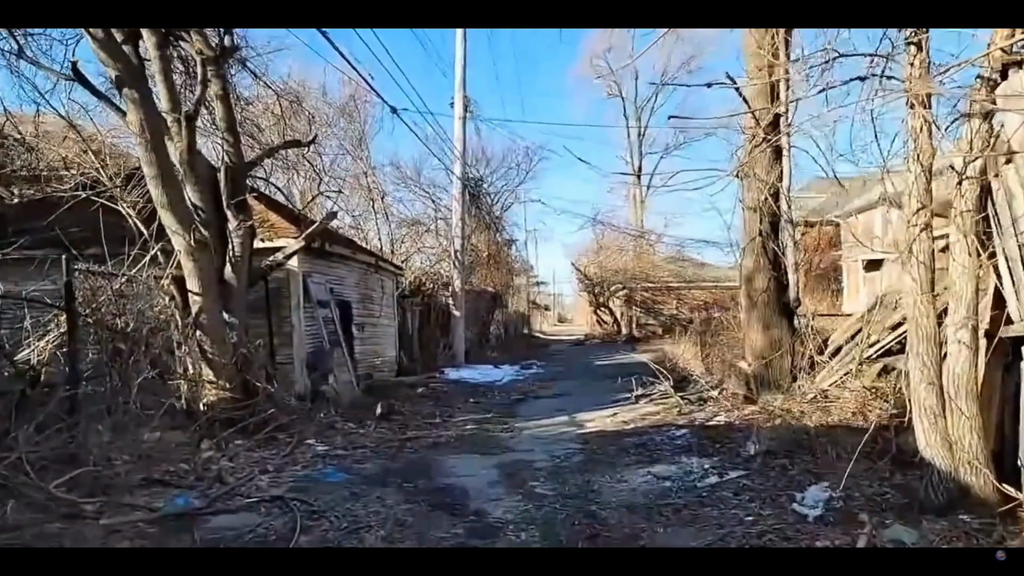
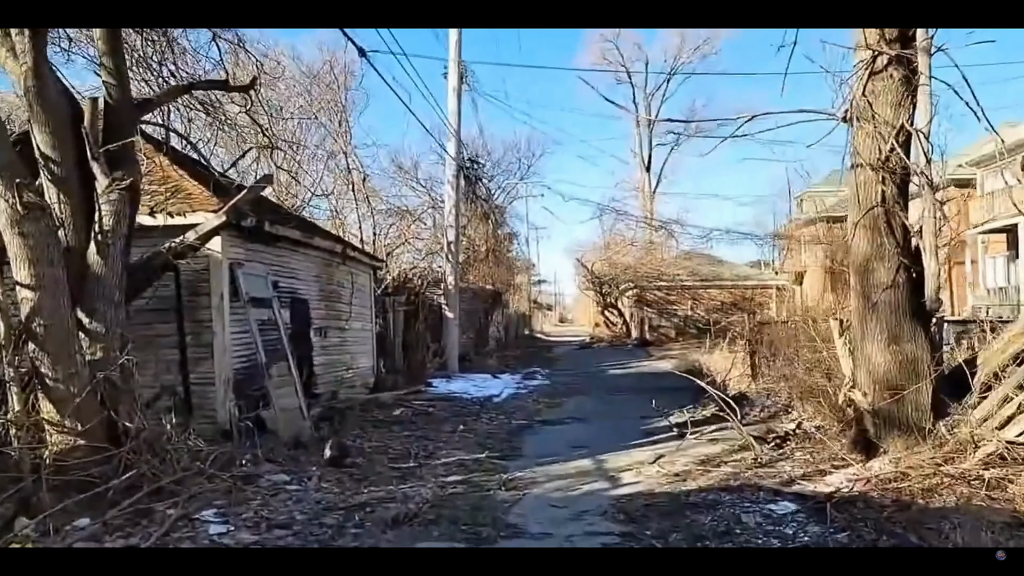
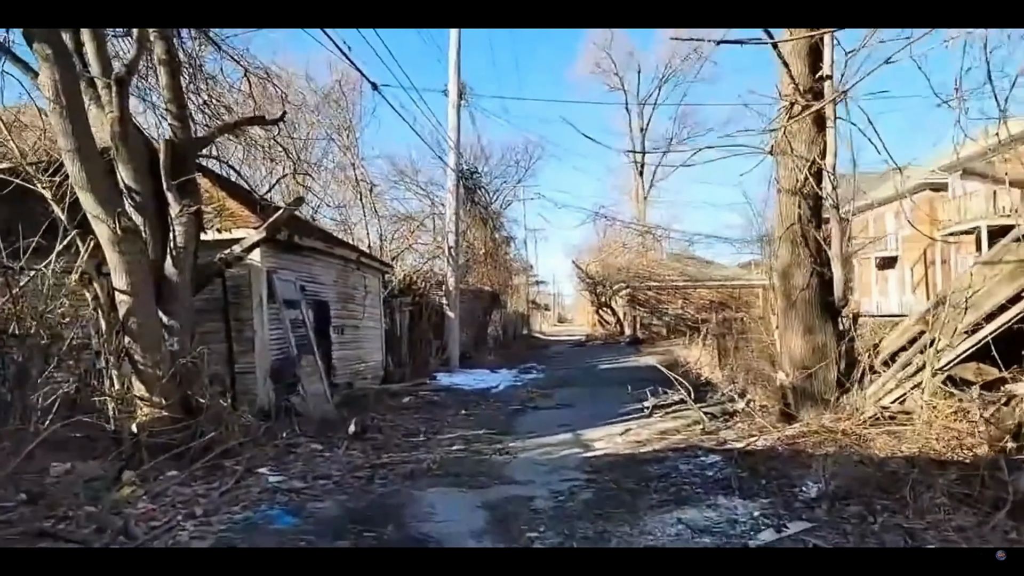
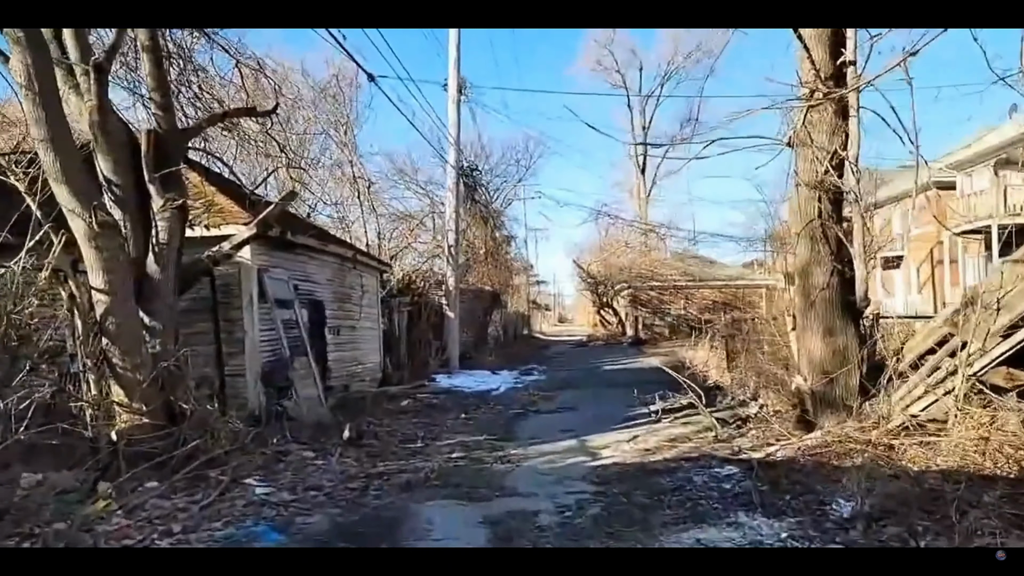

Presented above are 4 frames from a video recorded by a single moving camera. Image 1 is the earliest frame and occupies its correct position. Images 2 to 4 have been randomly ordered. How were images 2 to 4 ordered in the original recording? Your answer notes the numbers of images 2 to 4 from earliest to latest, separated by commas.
3, 4, 2
